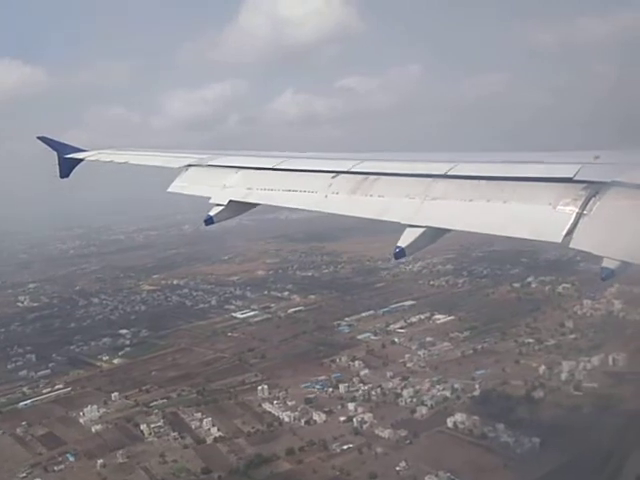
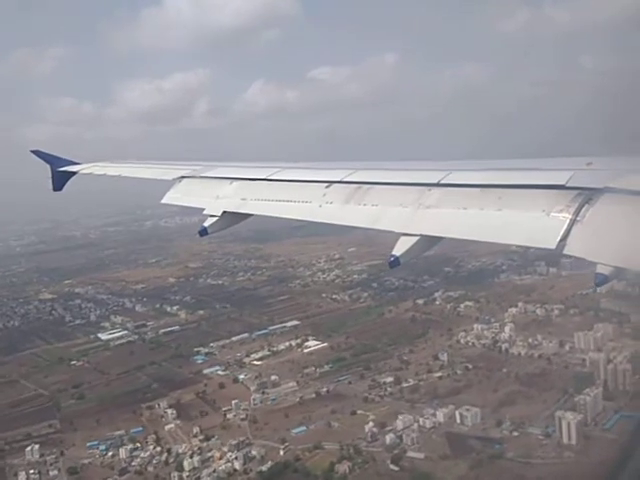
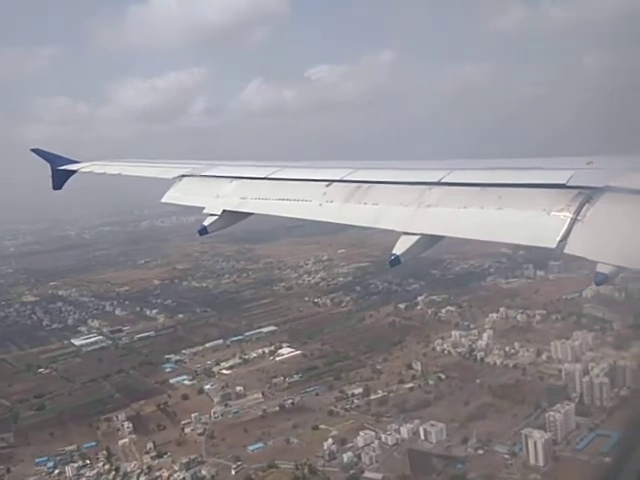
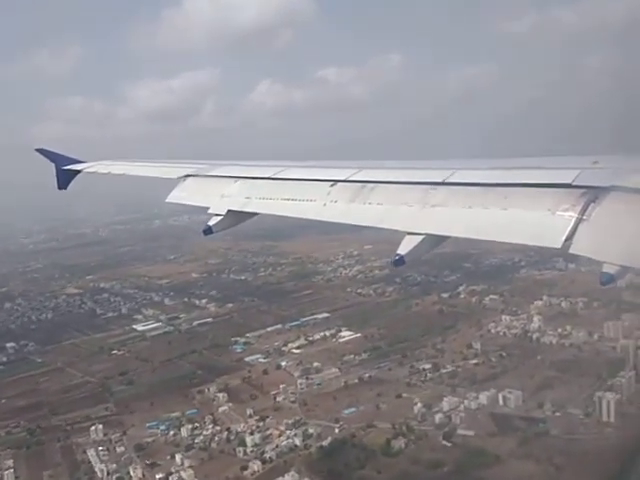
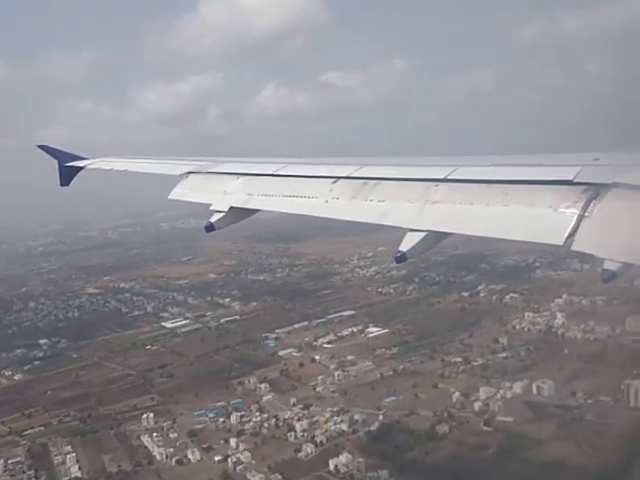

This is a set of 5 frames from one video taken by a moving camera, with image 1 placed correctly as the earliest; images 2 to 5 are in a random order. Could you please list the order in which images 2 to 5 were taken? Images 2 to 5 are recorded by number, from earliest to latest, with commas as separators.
5, 4, 2, 3
